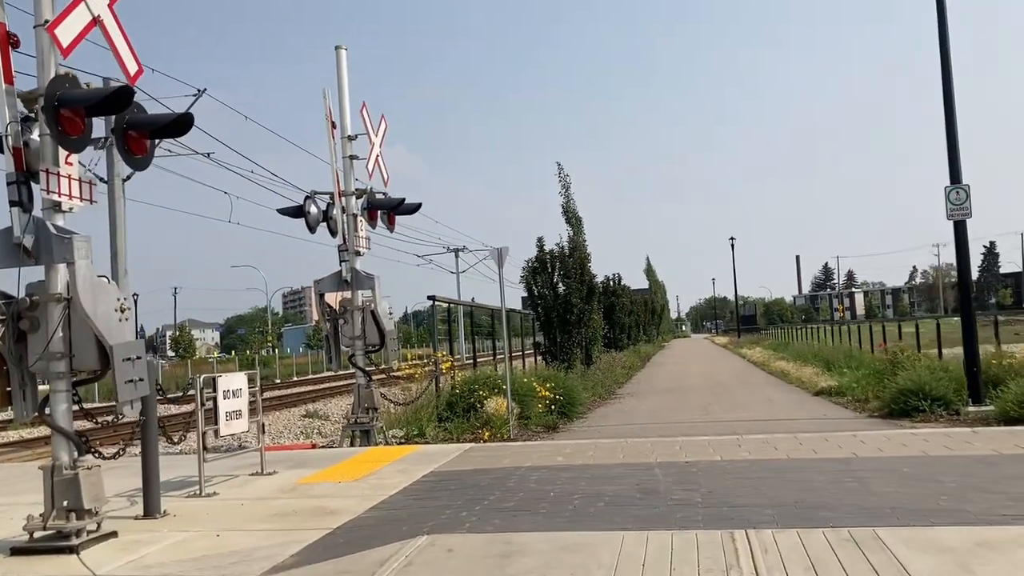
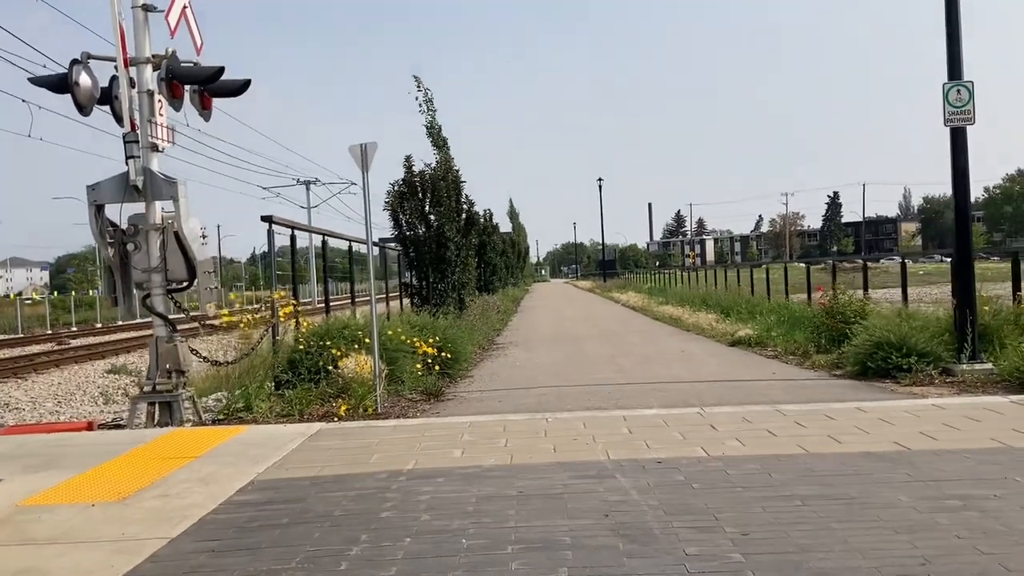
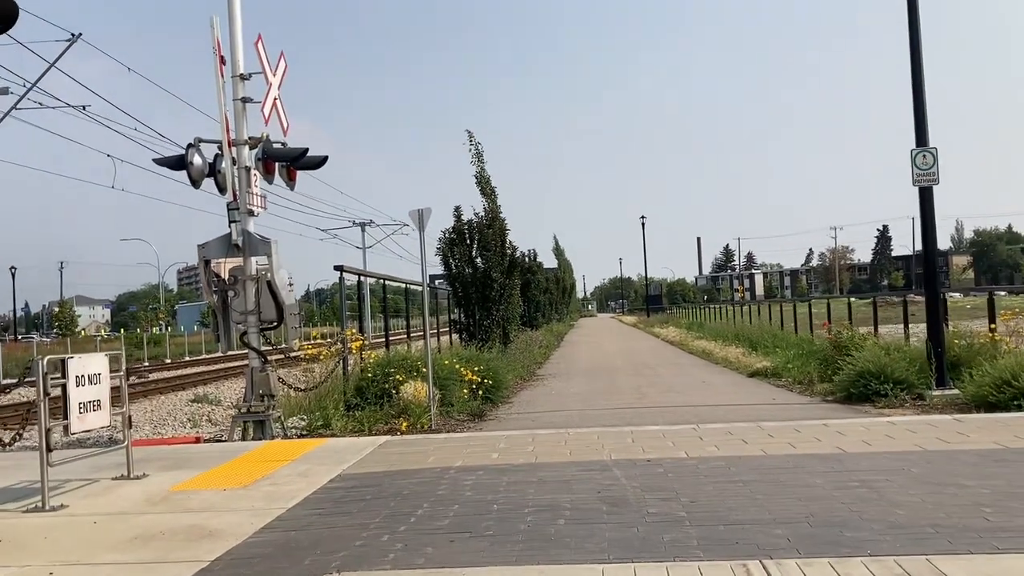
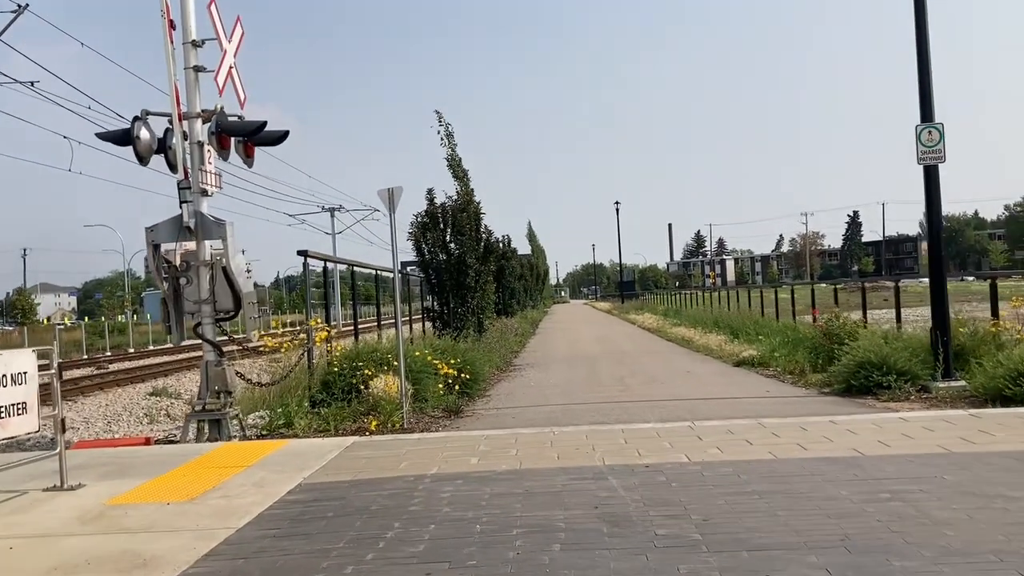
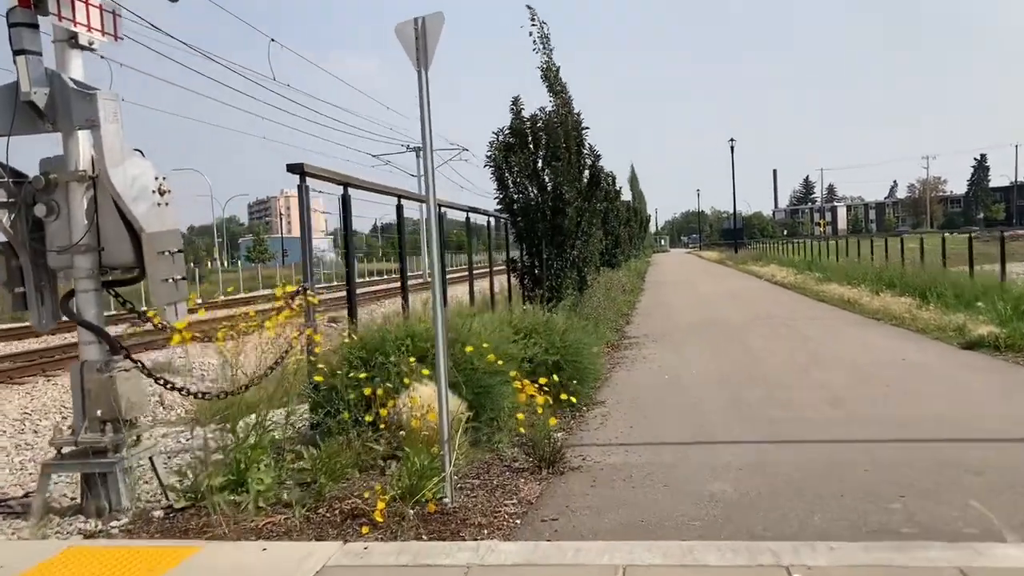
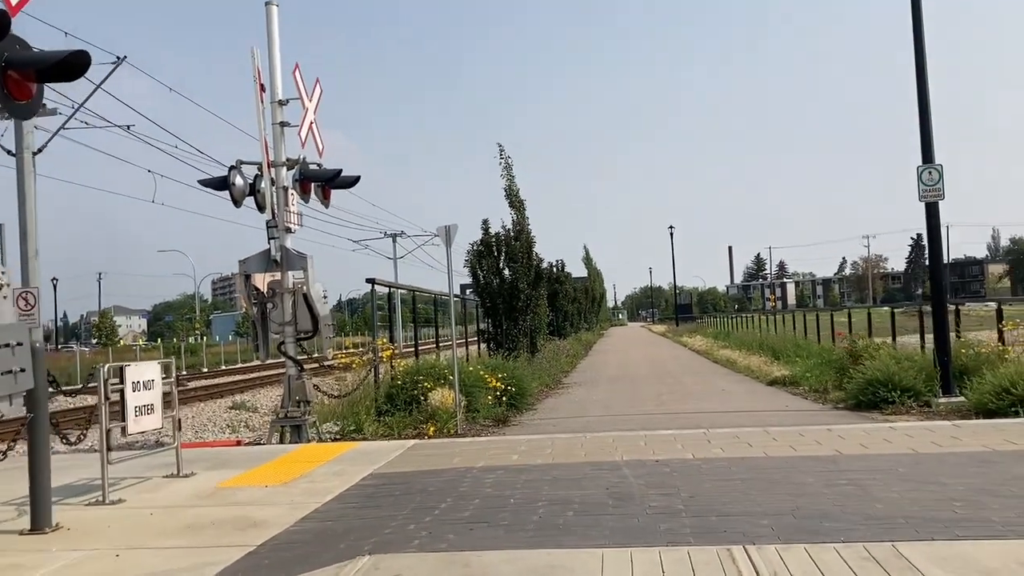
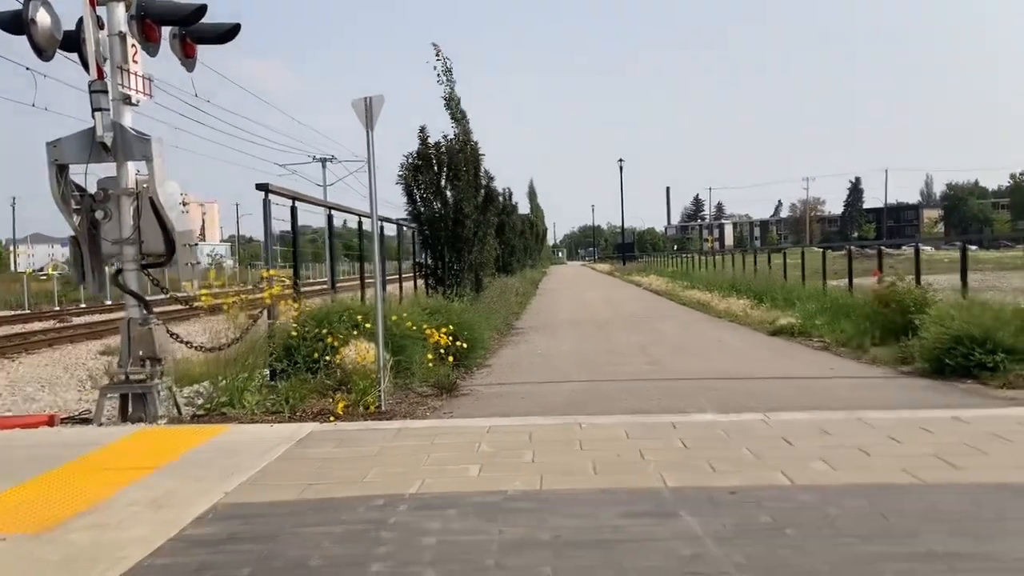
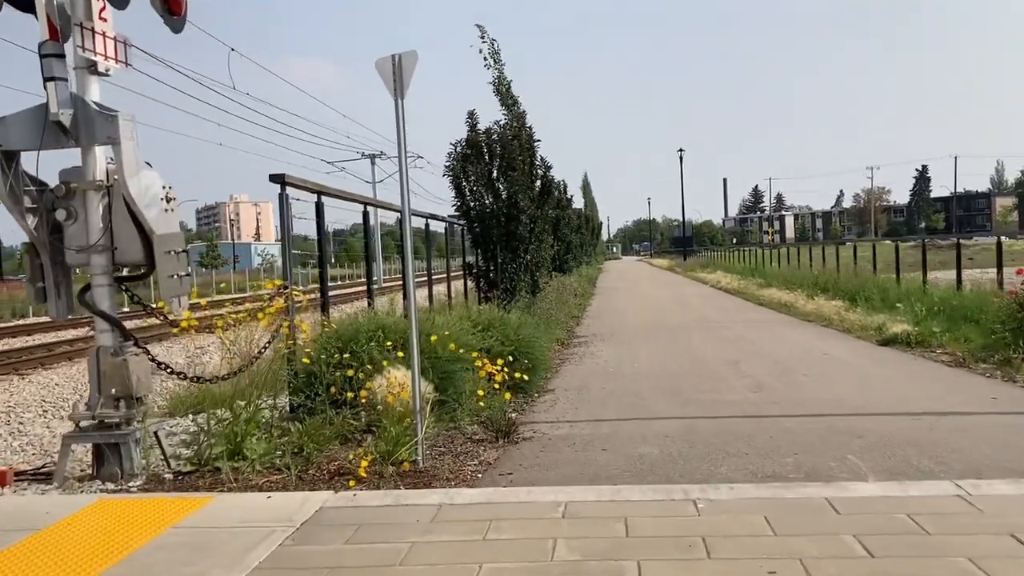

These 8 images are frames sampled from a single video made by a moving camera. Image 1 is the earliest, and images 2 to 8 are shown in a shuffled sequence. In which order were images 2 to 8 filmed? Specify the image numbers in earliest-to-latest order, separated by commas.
6, 3, 4, 2, 7, 8, 5
